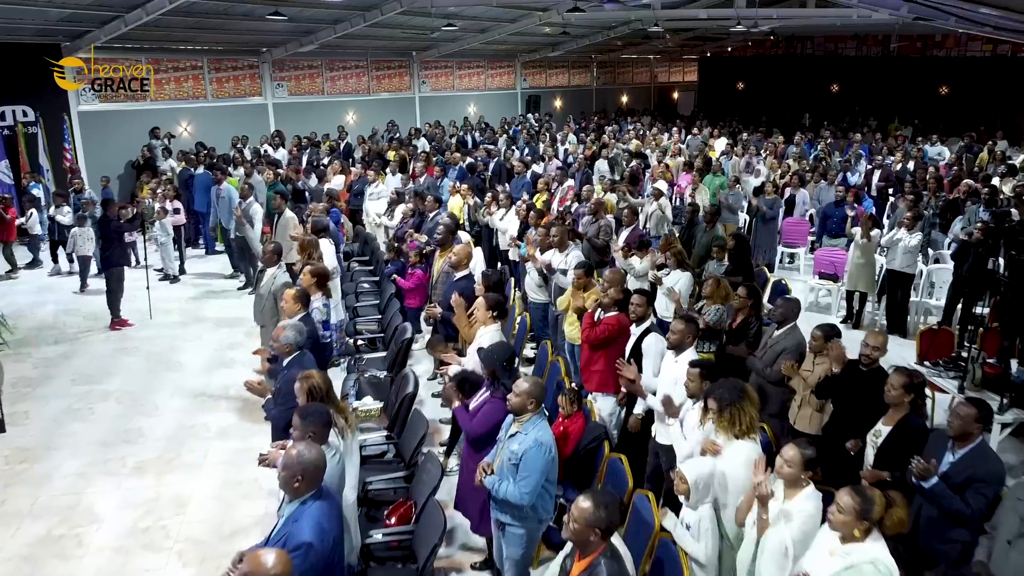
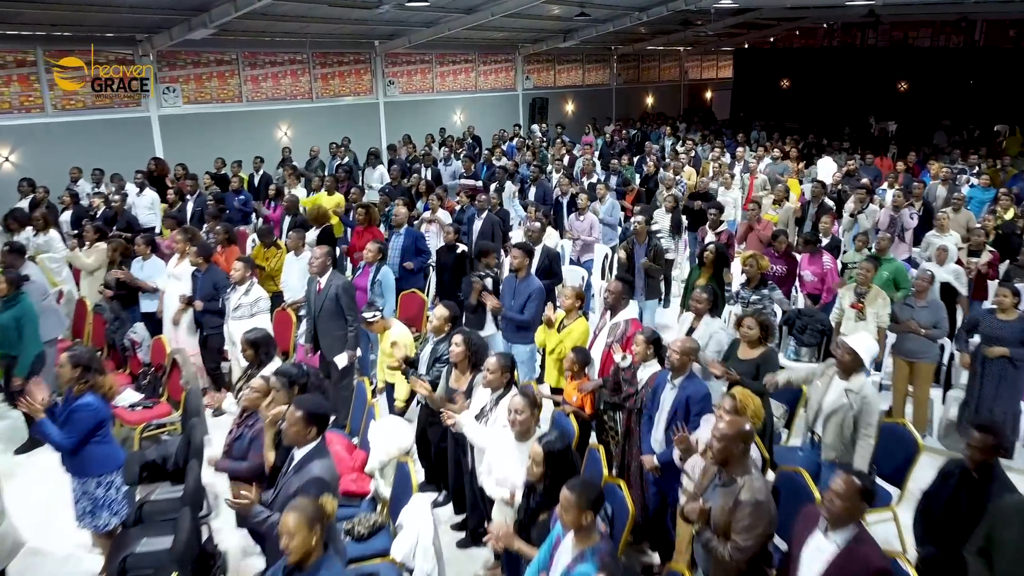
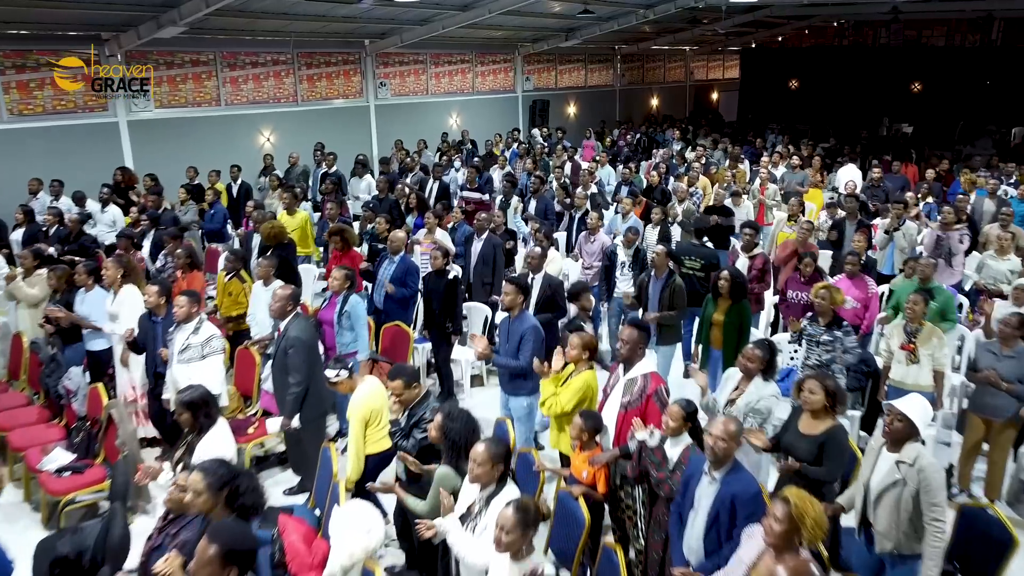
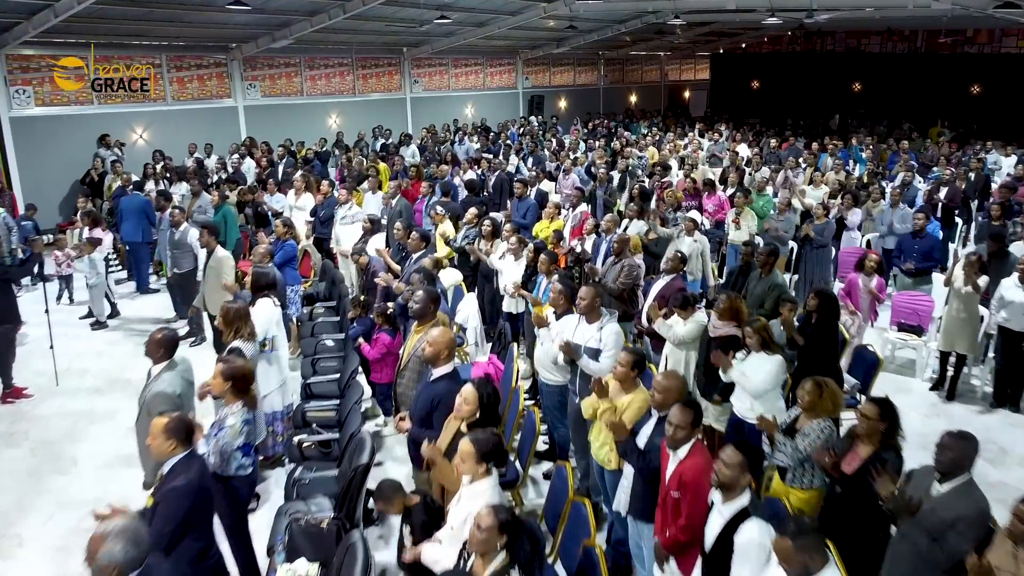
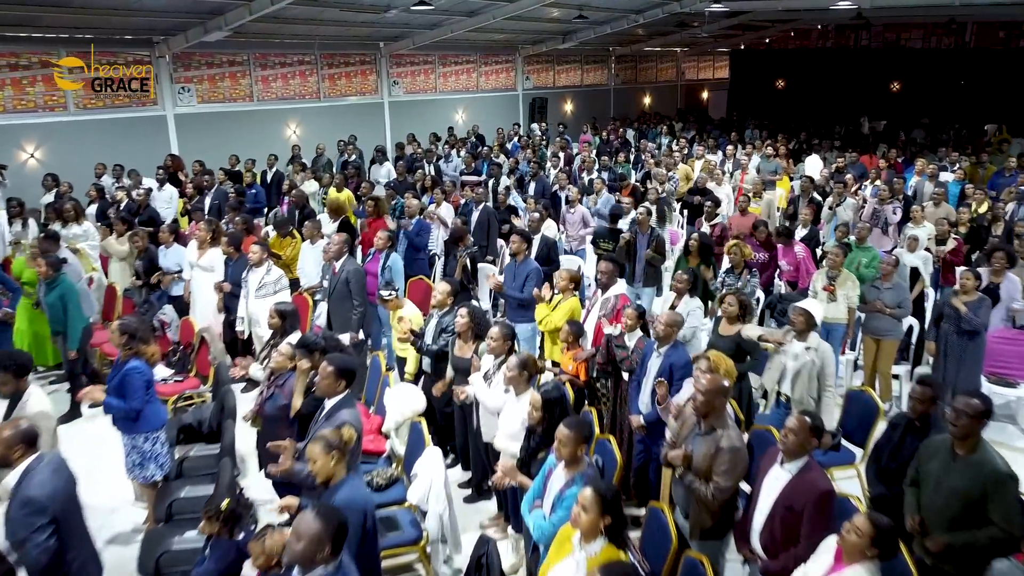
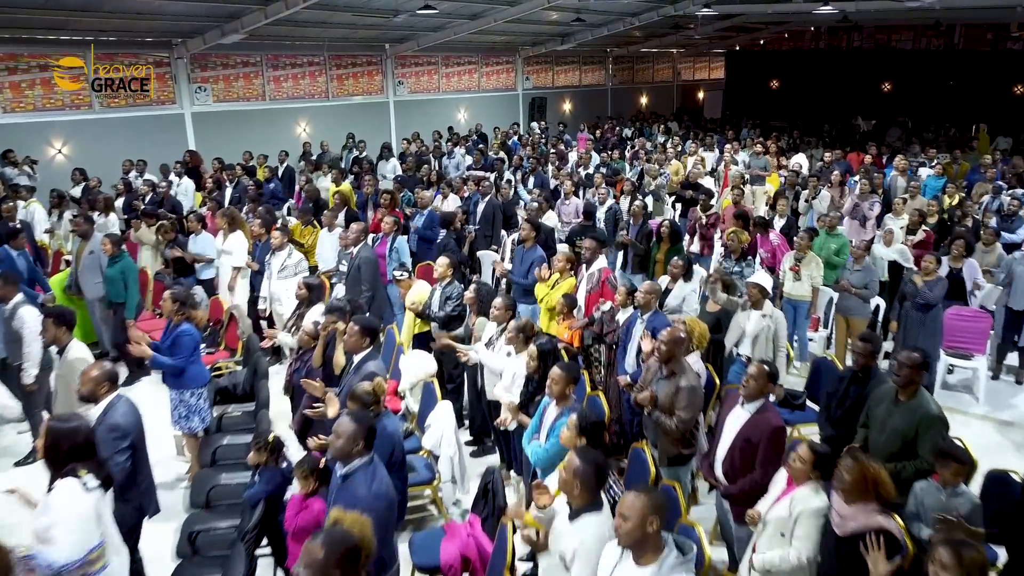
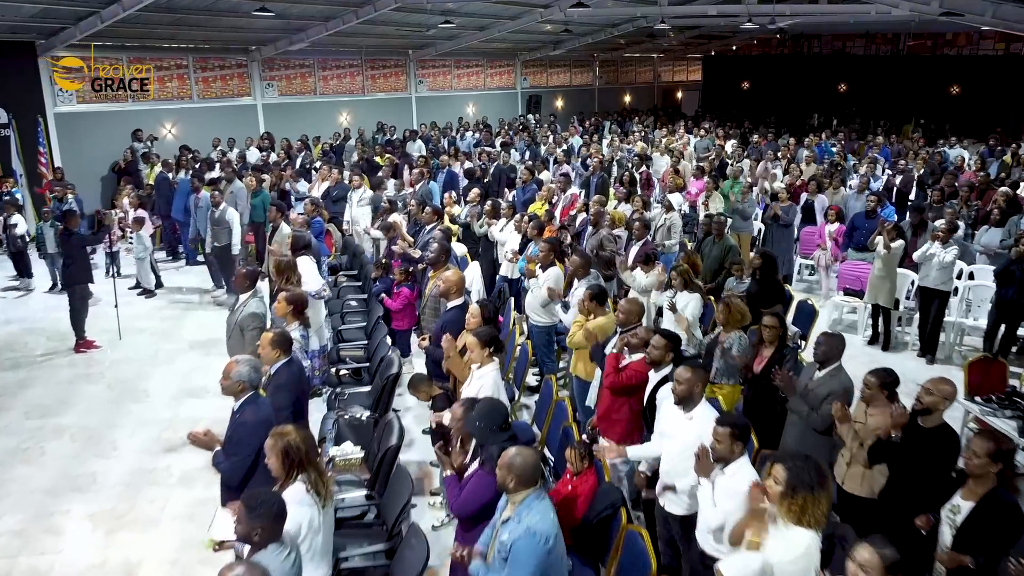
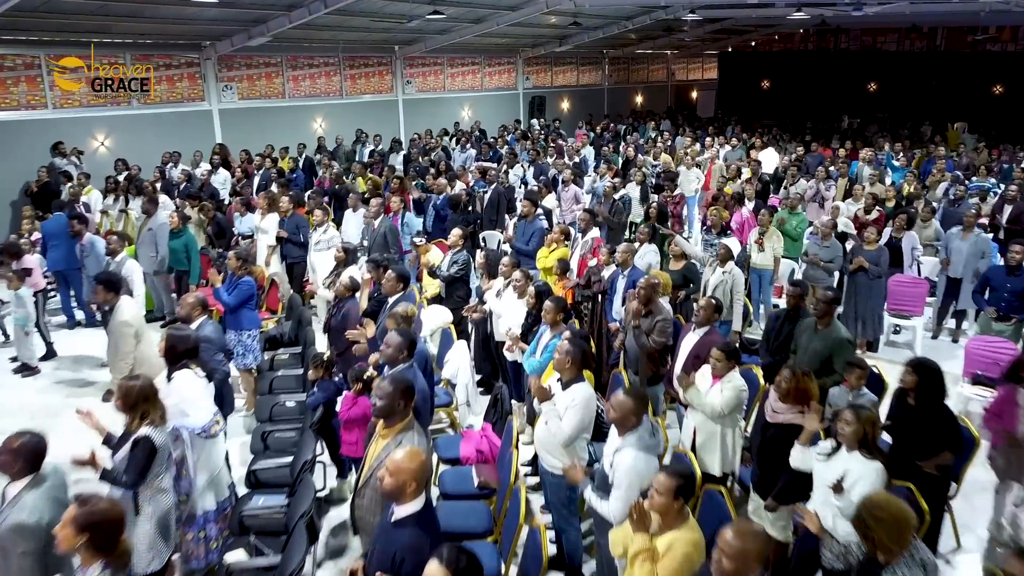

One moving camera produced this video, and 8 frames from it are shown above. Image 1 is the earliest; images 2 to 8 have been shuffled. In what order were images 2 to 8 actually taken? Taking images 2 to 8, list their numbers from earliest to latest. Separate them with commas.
7, 4, 8, 6, 5, 2, 3
